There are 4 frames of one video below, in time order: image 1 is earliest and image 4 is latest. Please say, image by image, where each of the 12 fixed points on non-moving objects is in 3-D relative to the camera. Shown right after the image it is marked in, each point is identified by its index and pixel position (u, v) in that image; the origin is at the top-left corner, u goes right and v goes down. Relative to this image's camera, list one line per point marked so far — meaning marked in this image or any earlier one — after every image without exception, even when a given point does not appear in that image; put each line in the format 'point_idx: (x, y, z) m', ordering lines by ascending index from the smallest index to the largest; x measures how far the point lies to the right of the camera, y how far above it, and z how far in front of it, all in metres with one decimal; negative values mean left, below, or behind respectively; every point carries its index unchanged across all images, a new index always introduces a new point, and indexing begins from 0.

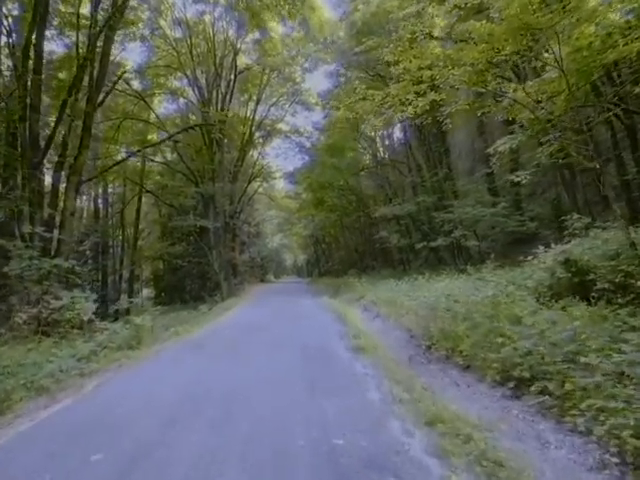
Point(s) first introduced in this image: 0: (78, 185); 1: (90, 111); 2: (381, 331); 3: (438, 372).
0: (-7.3, +1.7, +11.7) m
1: (-7.0, +3.9, +11.9) m
2: (+1.4, -2.1, +8.9) m
3: (+1.6, -1.8, +5.4) m
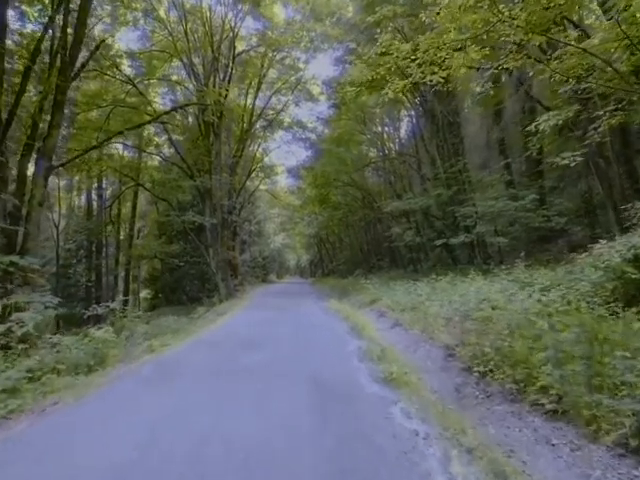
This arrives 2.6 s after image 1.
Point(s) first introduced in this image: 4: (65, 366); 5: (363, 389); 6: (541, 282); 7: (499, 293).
0: (-7.0, +1.8, +10.1) m
1: (-6.8, +4.1, +10.3) m
2: (+1.6, -1.9, +7.2) m
3: (+1.8, -1.7, +3.7) m
4: (-3.7, -1.8, +5.6) m
5: (+0.5, -1.8, +4.6) m
6: (+5.1, -1.0, +9.0) m
7: (+3.9, -1.2, +8.6) m
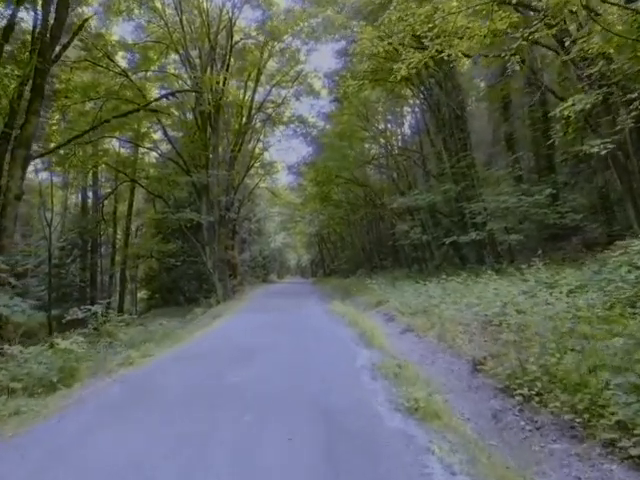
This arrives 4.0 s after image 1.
0: (-7.0, +1.9, +9.2) m
1: (-6.7, +4.1, +9.4) m
2: (+1.6, -1.8, +6.4) m
3: (+1.9, -1.6, +2.8) m
4: (-3.6, -1.7, +4.8) m
5: (+0.6, -1.7, +3.8) m
6: (+5.2, -0.9, +8.1) m
7: (+4.0, -1.1, +7.7) m
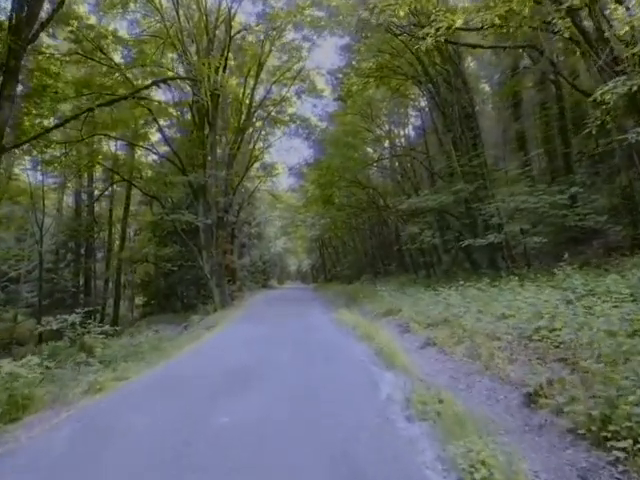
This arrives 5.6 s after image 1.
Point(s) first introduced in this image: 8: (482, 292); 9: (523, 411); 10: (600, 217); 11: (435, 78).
0: (-6.8, +1.9, +8.2) m
1: (-6.6, +4.1, +8.4) m
2: (+1.8, -1.8, +5.3) m
3: (+2.0, -1.6, +1.8) m
4: (-3.5, -1.7, +3.7) m
5: (+0.7, -1.7, +2.7) m
6: (+5.3, -0.9, +7.1) m
7: (+4.1, -1.1, +6.6) m
8: (+4.1, -1.3, +9.8) m
9: (+2.0, -1.7, +3.8) m
10: (+10.7, +0.9, +14.8) m
11: (+5.8, +8.1, +19.5) m
